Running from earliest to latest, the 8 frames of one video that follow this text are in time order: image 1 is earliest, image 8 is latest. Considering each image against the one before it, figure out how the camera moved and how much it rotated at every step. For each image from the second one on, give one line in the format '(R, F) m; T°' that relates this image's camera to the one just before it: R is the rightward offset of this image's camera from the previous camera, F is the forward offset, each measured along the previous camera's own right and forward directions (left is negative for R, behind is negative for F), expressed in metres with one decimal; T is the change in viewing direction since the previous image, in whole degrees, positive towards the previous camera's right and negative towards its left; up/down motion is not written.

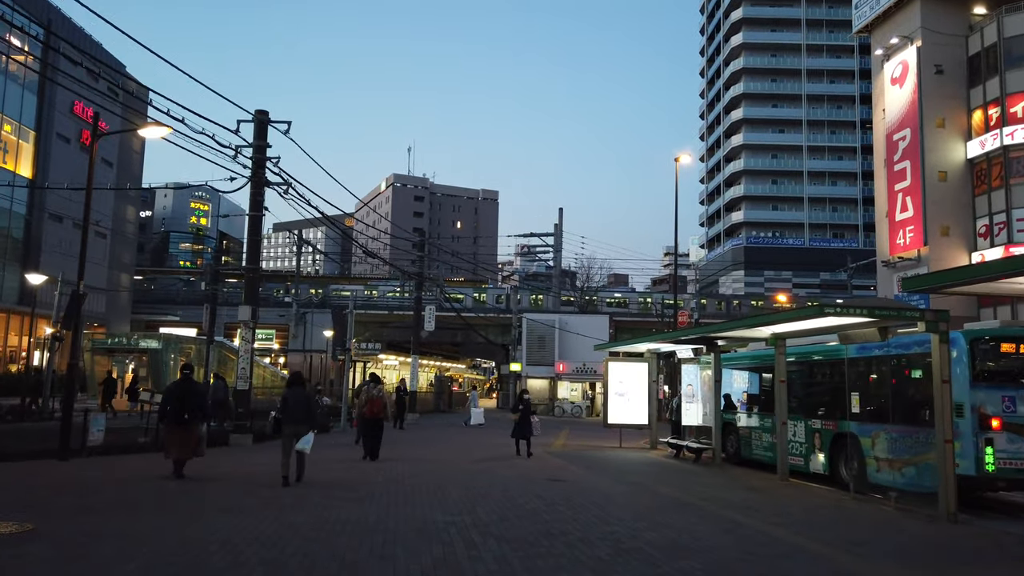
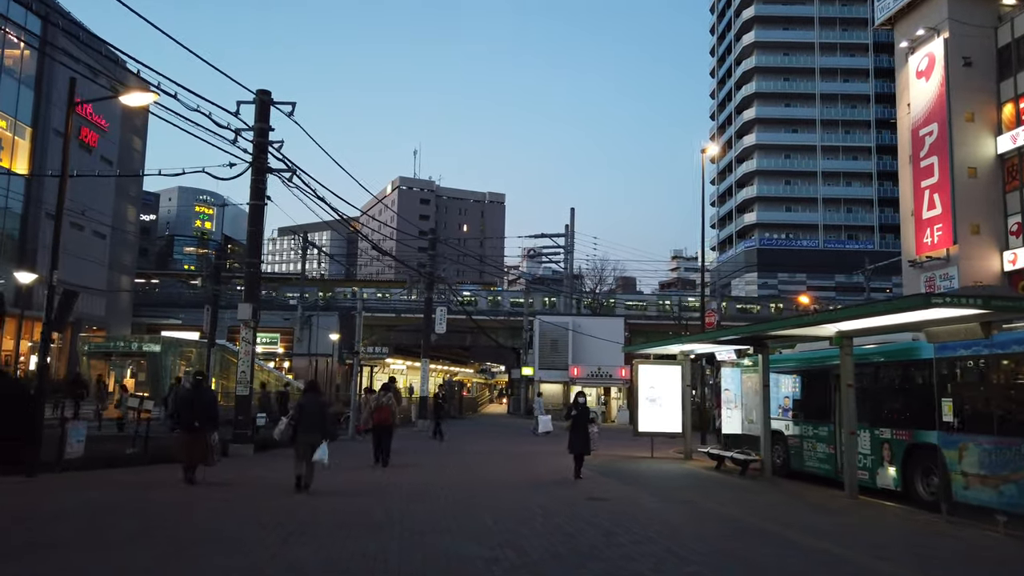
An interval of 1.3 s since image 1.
(-0.4, +1.5) m; 0°
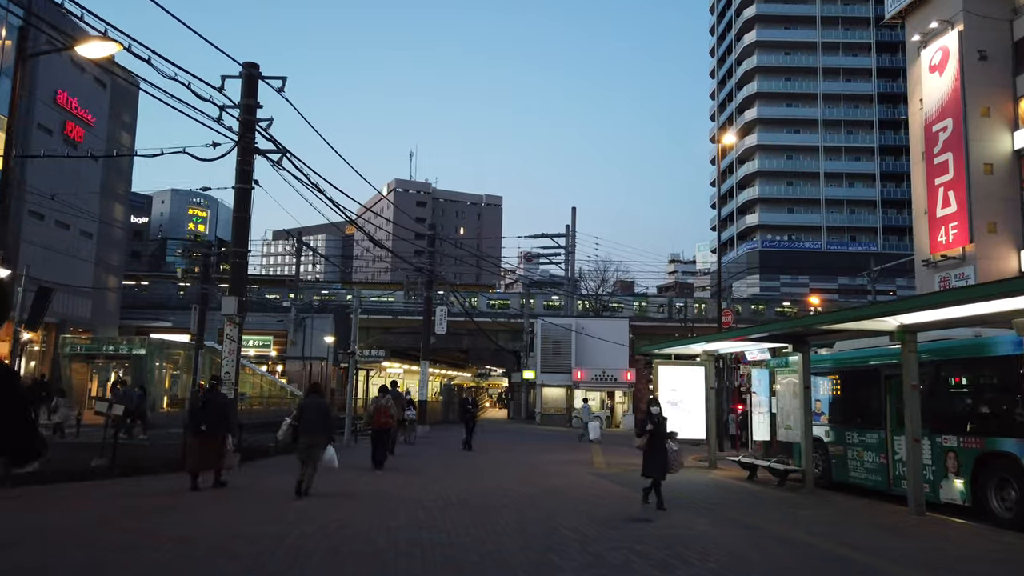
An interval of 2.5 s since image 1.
(-0.3, +1.4) m; 0°
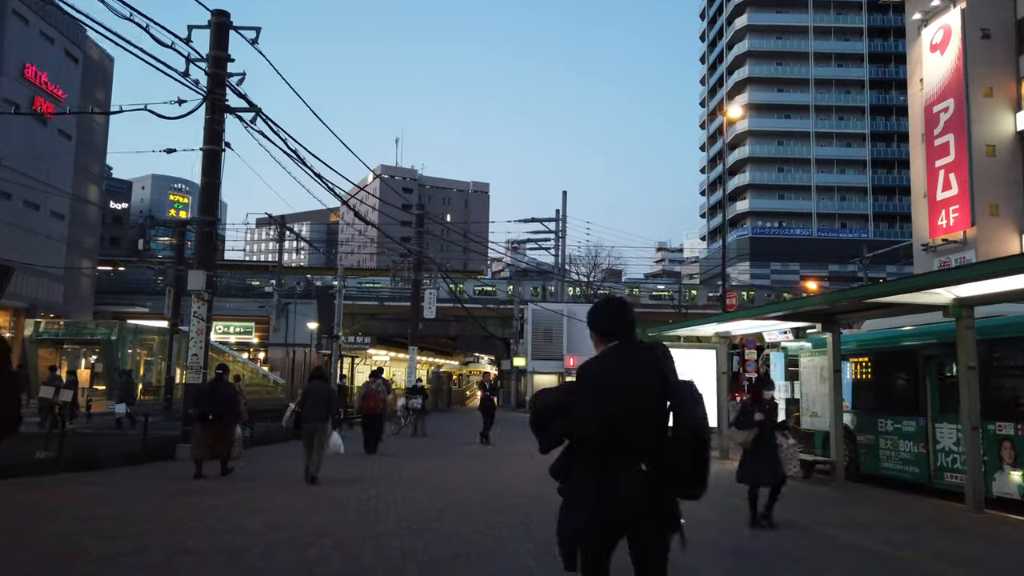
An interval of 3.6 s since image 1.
(-0.2, +1.3) m; +1°
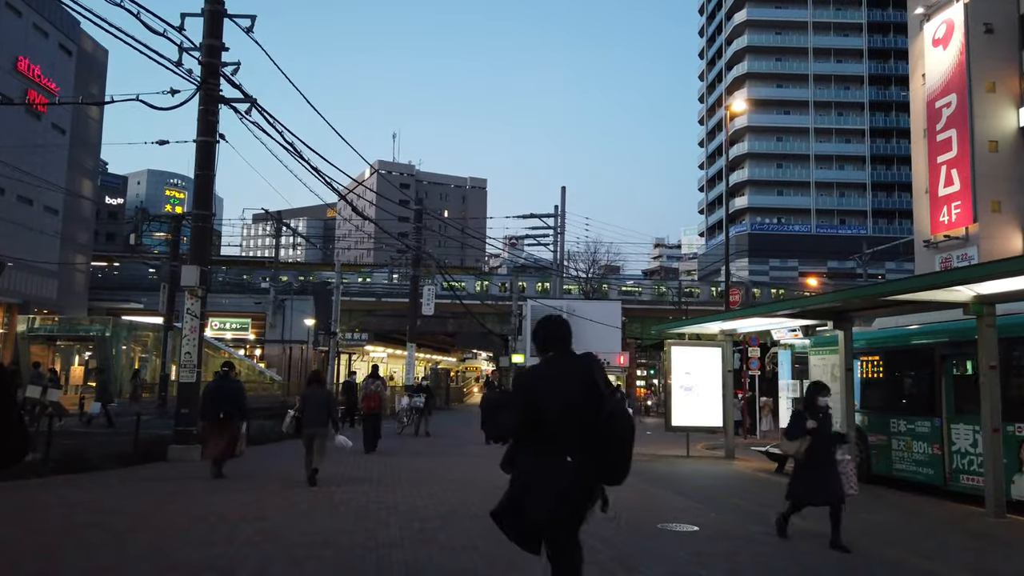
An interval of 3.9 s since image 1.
(-0.1, +0.3) m; 0°
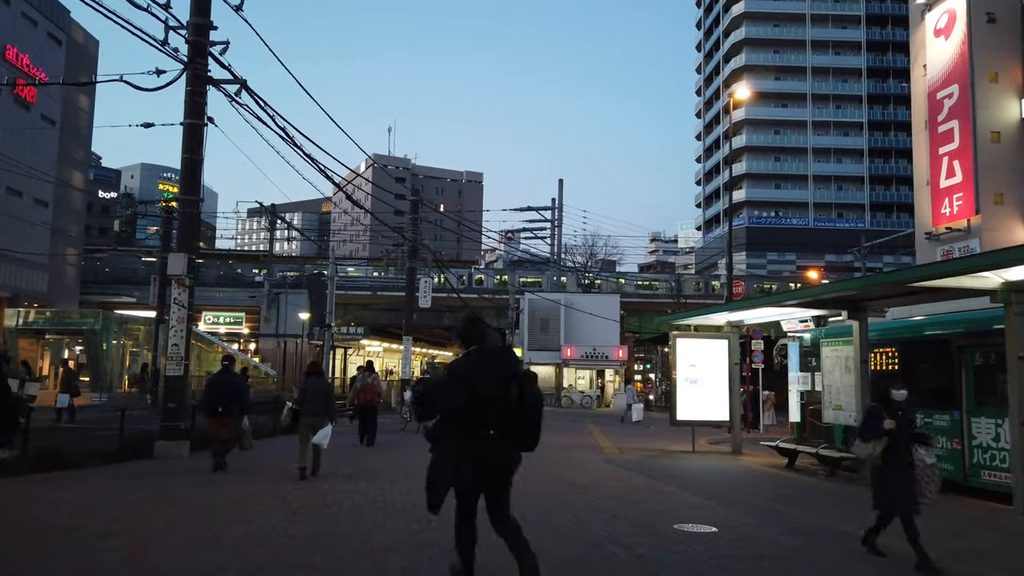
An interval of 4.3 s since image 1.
(-0.1, +0.5) m; 0°
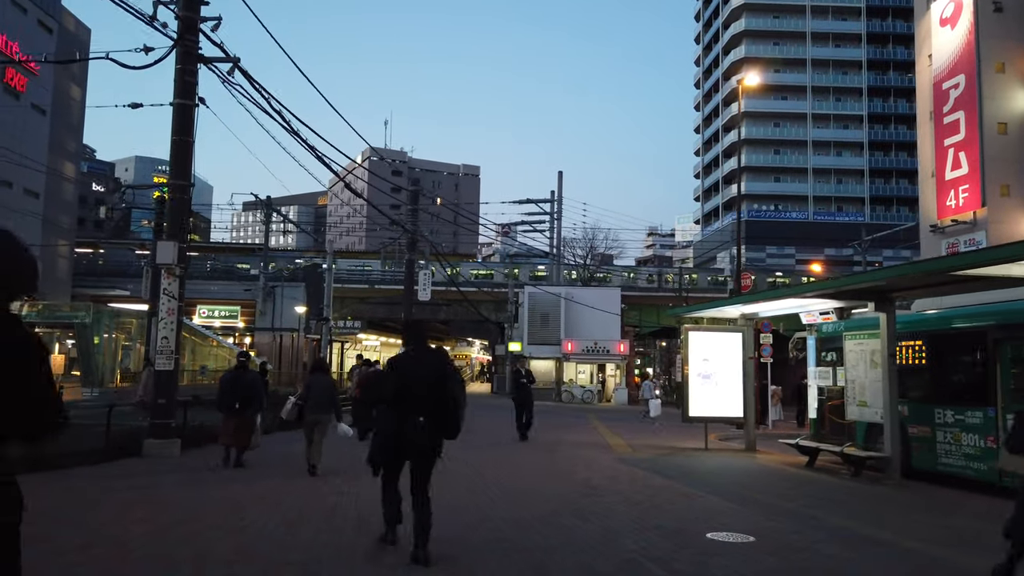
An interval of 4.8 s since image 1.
(-0.2, +0.6) m; 0°
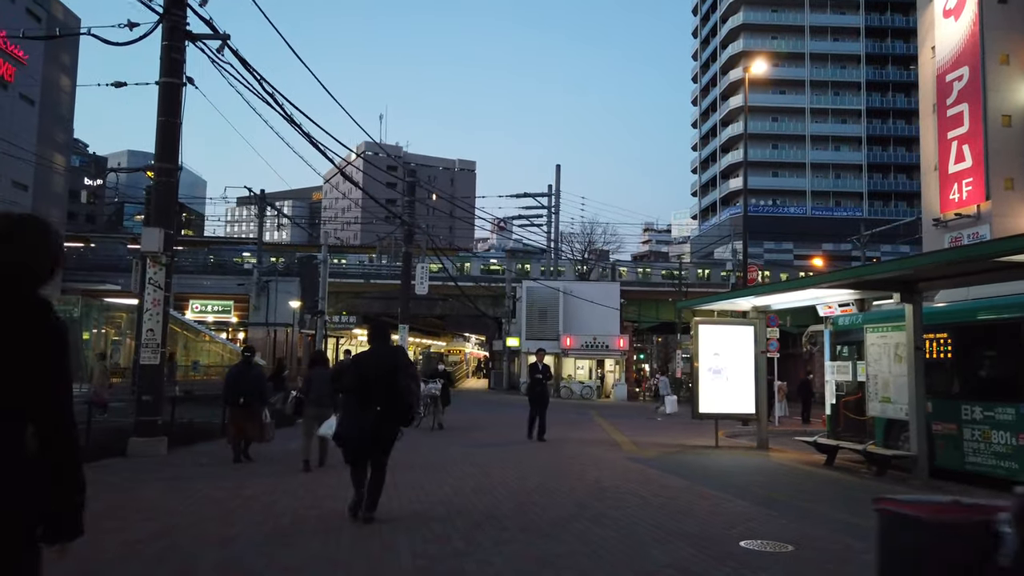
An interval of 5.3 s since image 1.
(-0.1, +0.6) m; 0°
